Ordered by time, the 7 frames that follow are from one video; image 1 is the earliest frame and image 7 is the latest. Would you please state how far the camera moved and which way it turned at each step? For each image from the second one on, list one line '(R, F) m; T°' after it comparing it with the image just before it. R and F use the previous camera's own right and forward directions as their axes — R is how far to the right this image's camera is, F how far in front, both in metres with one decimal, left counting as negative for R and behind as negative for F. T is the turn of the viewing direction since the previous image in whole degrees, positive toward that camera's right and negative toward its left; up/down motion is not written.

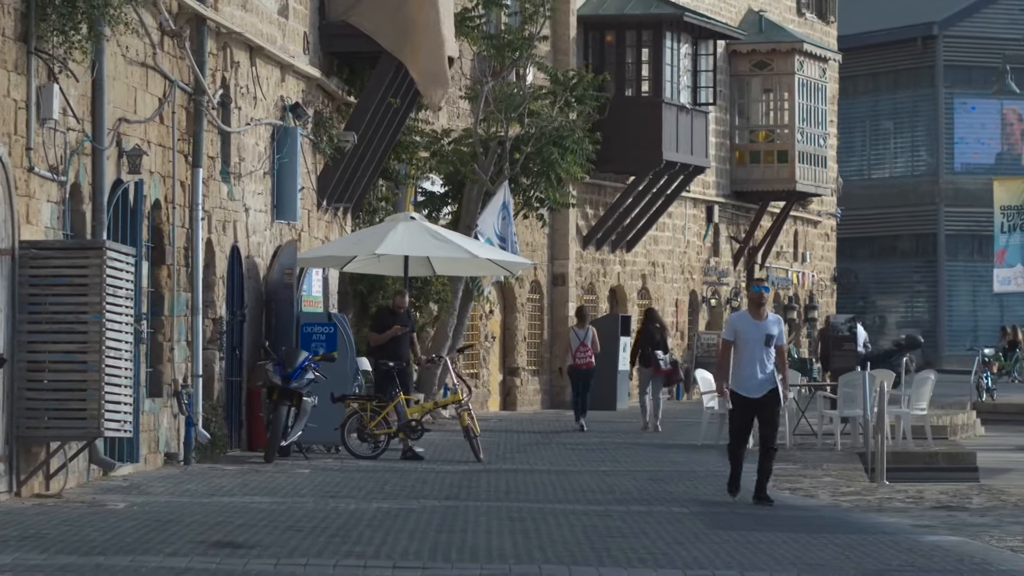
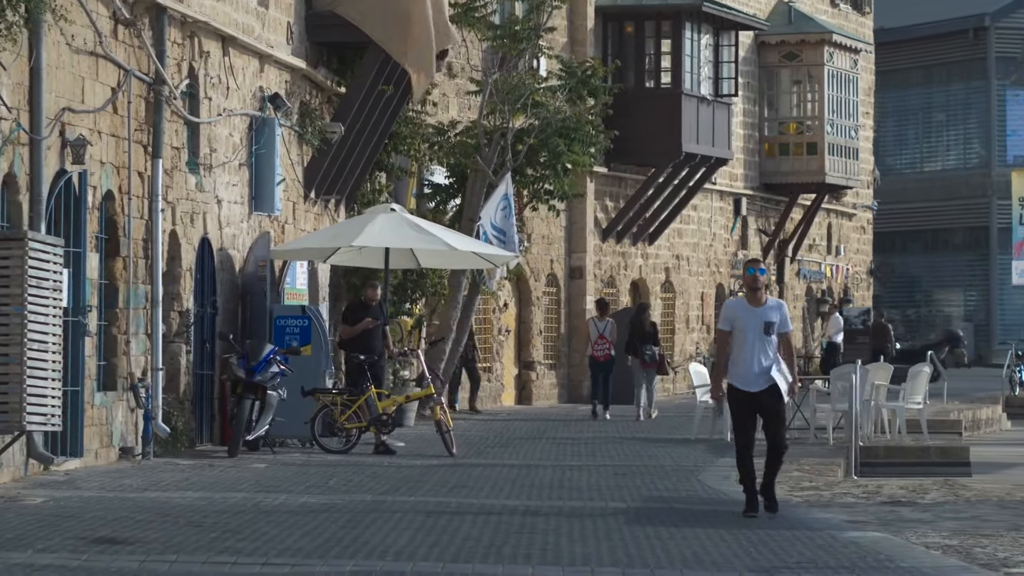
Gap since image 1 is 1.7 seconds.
(+0.7, +0.3) m; -2°
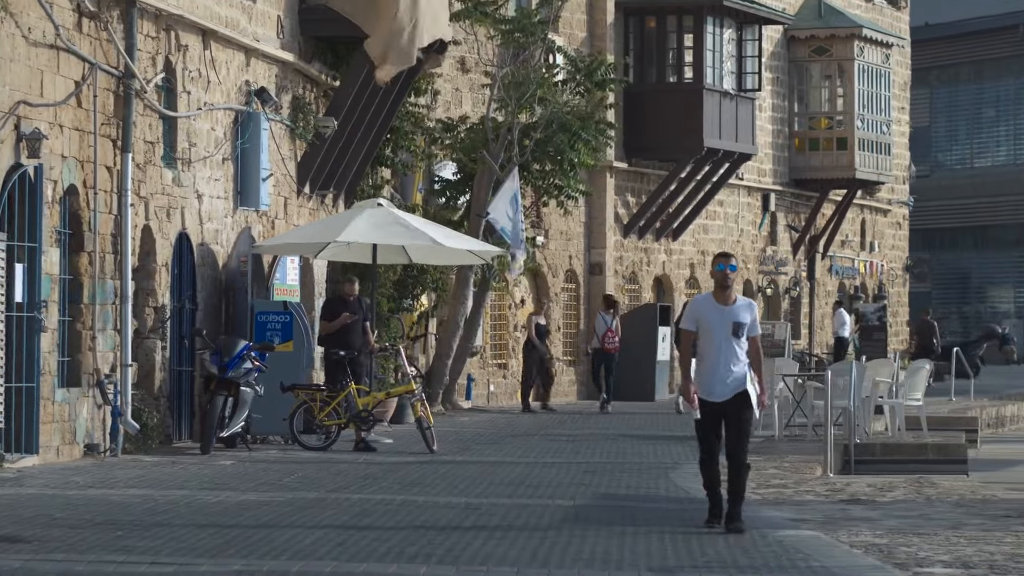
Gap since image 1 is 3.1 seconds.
(+0.6, +0.2) m; -2°
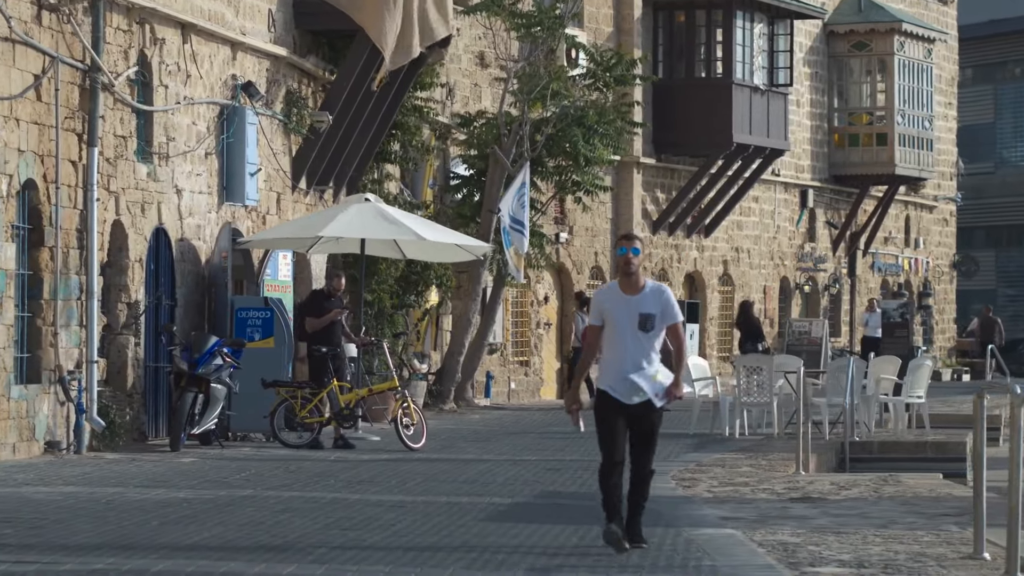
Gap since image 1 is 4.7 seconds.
(+0.7, +0.3) m; -2°
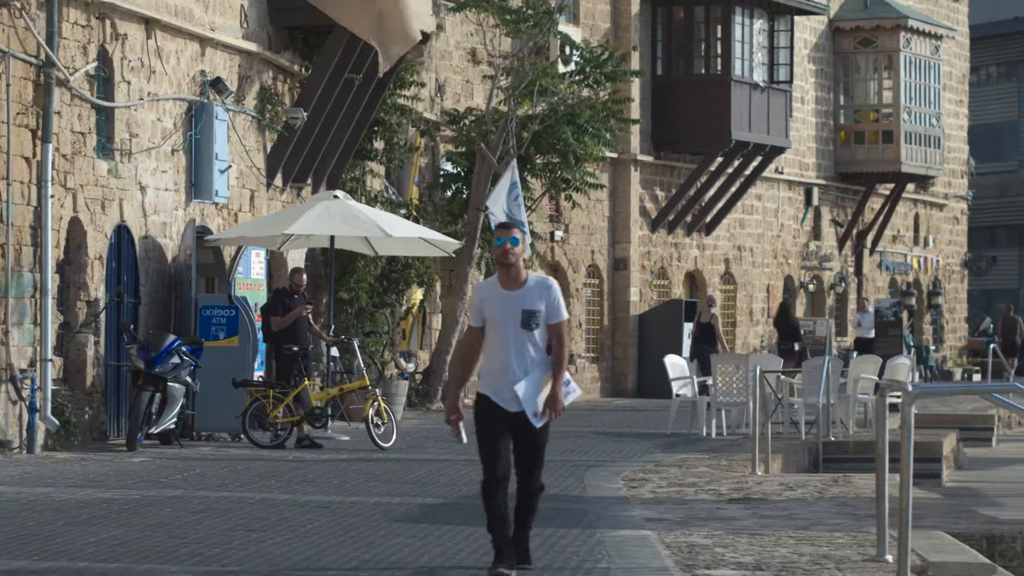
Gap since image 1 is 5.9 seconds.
(+0.5, +0.2) m; -1°
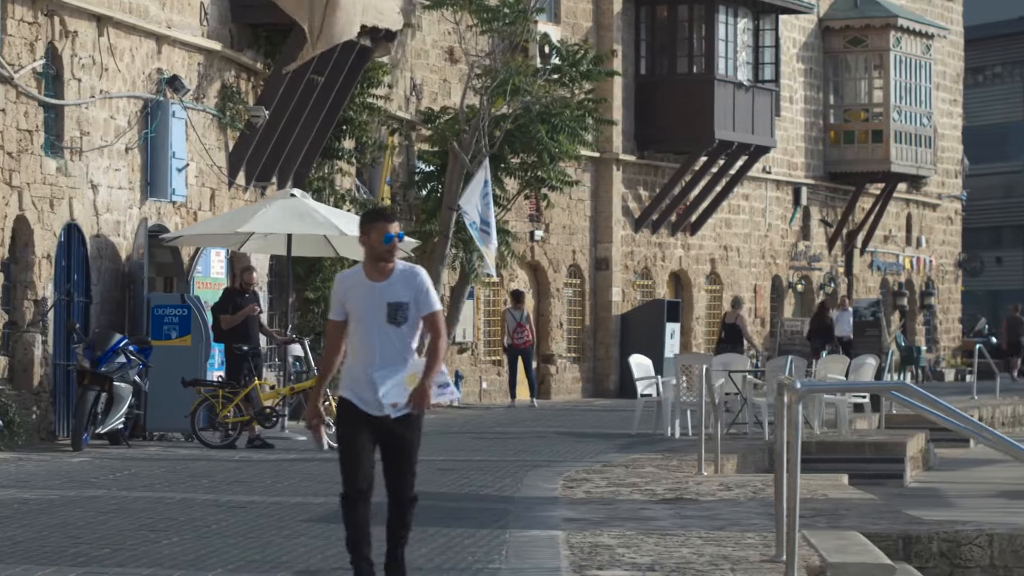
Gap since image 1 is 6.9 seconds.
(+0.4, +0.2) m; 0°
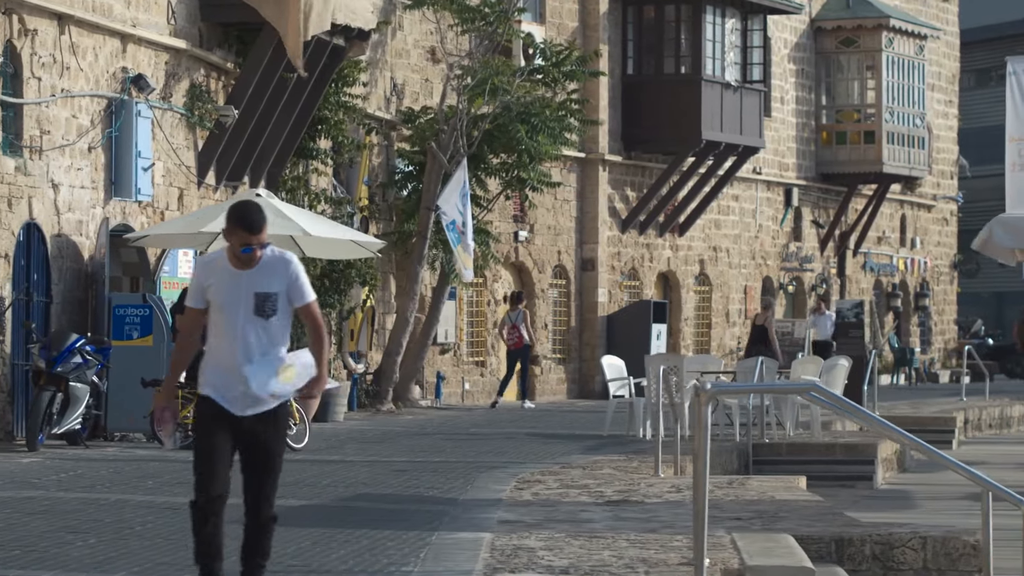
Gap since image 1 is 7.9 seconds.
(+0.3, +0.2) m; 0°
